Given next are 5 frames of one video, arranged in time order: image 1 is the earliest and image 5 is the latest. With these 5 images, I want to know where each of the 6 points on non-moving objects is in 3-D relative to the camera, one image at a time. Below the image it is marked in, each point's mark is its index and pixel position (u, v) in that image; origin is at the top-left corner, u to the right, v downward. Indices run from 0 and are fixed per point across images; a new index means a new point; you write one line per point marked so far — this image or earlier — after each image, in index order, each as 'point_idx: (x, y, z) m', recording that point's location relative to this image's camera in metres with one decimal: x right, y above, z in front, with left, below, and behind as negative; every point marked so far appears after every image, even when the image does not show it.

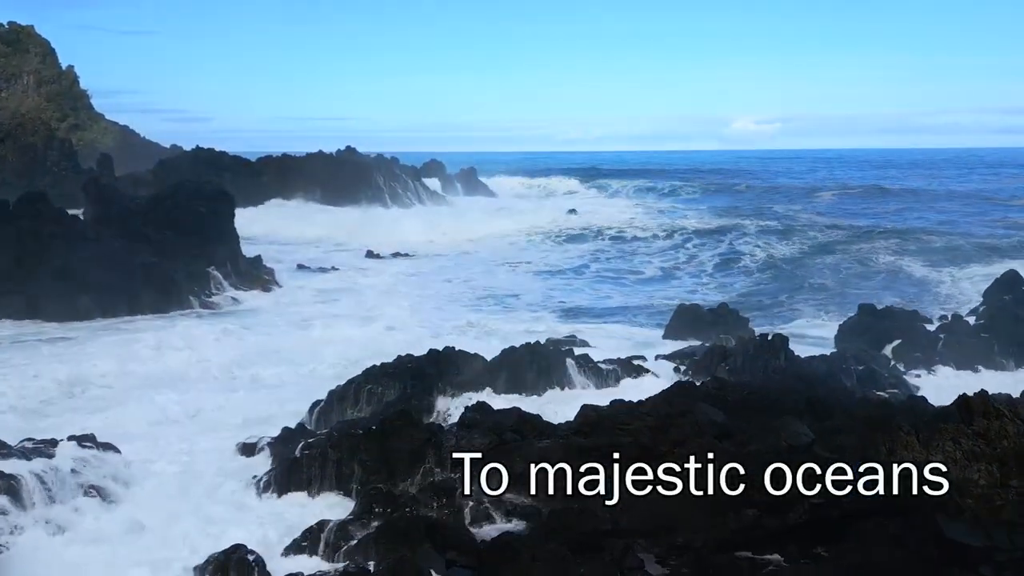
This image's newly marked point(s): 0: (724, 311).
0: (+2.7, -0.3, +10.6) m
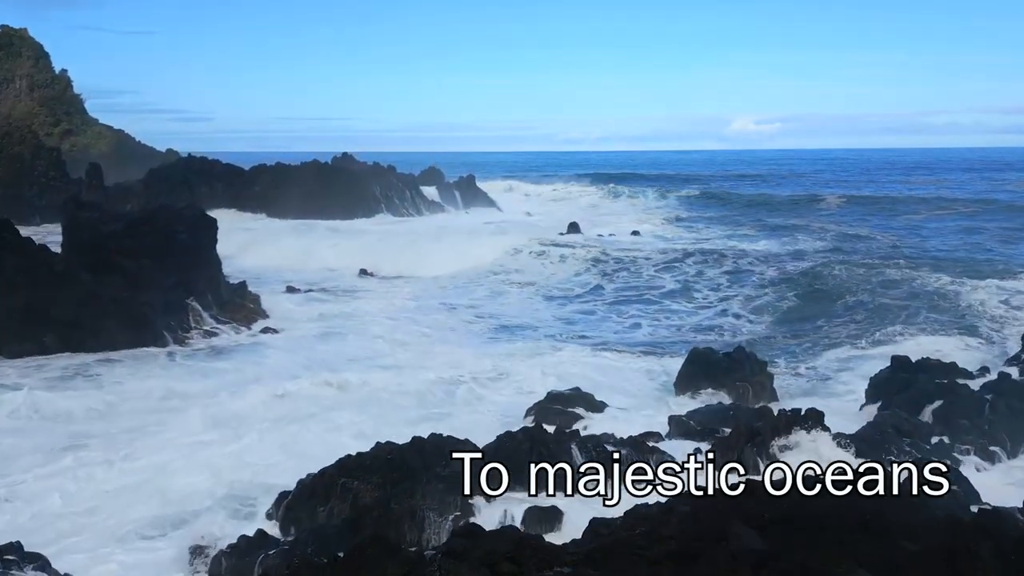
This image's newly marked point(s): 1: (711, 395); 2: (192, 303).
0: (+2.7, -0.8, +9.8) m
1: (+2.2, -1.2, +9.4) m
2: (-4.8, -0.3, +12.7) m
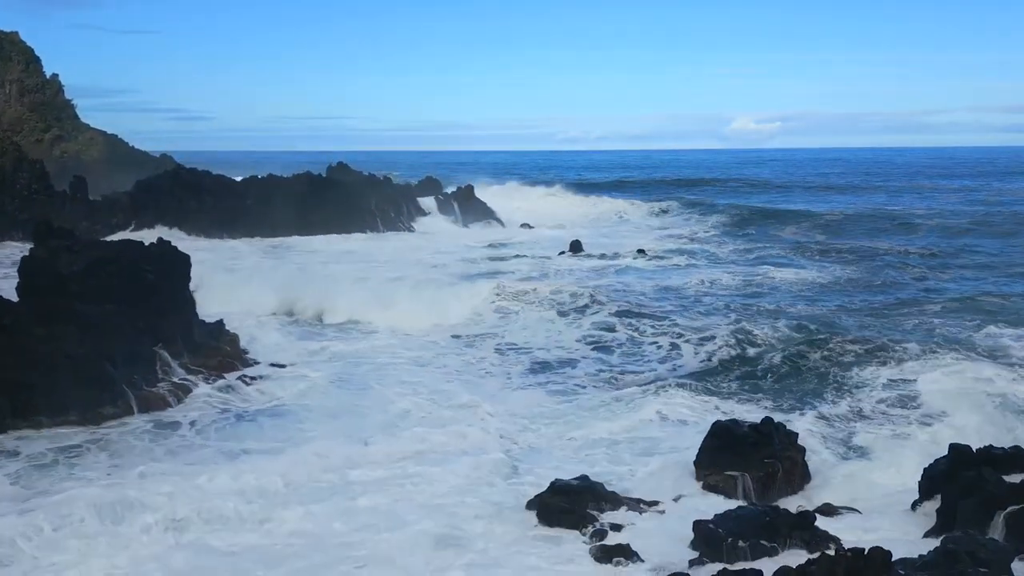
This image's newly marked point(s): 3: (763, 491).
0: (+2.6, -1.4, +8.7) m
1: (+2.2, -1.8, +8.3) m
2: (-4.9, -0.9, +11.6) m
3: (+2.5, -2.0, +8.3) m
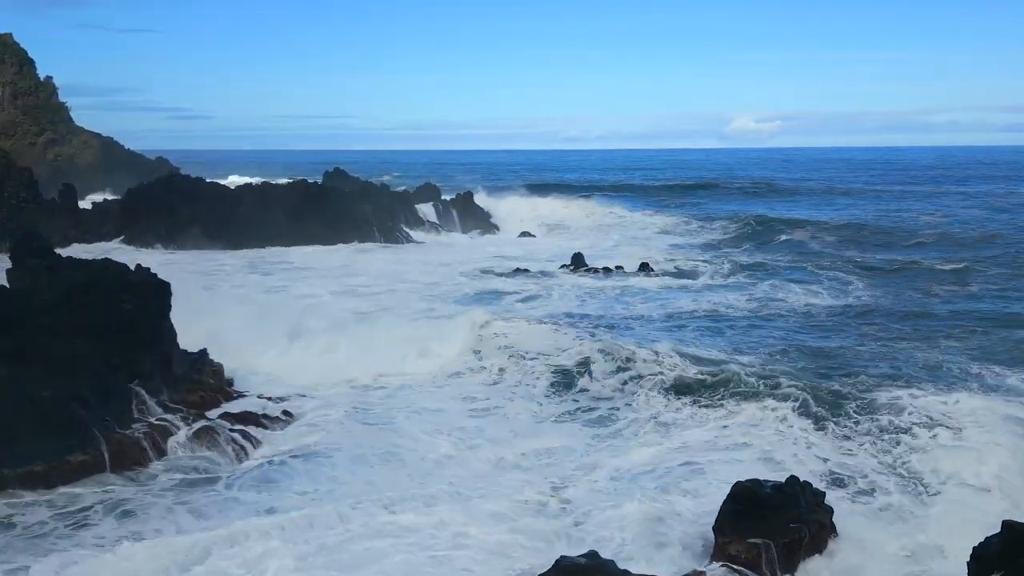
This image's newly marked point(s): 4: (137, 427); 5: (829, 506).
0: (+2.6, -1.8, +7.9) m
1: (+2.2, -2.3, +7.5) m
2: (-4.8, -1.3, +10.8) m
3: (+2.5, -2.4, +7.5) m
4: (-4.7, -1.7, +10.4) m
5: (+3.0, -2.1, +8.1) m
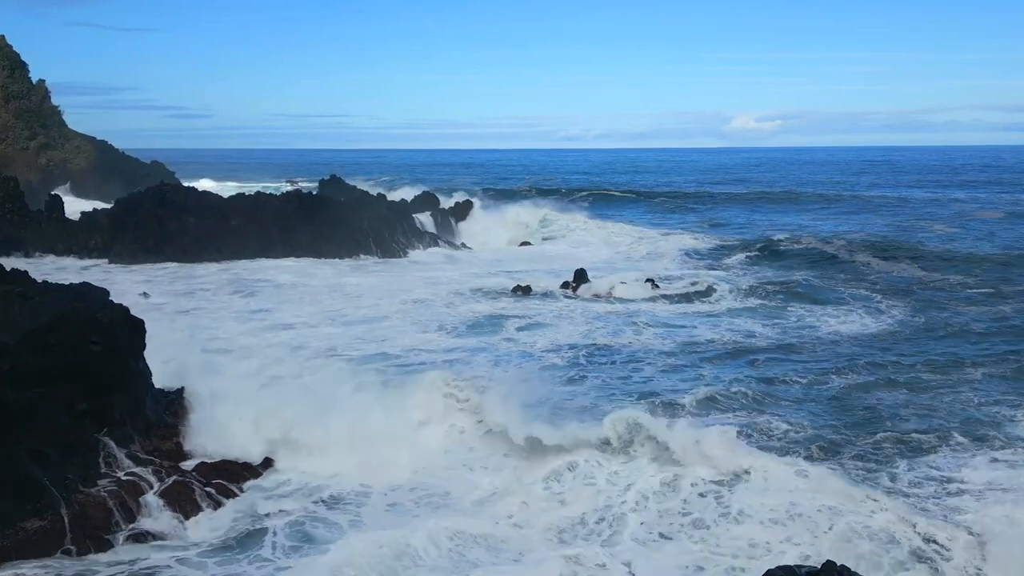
0: (+2.7, -2.4, +7.0) m
1: (+2.2, -2.8, +6.7) m
2: (-4.8, -1.8, +9.9) m
3: (+2.5, -2.9, +6.6) m
4: (-4.7, -2.2, +9.6) m
5: (+3.1, -2.6, +7.2) m
